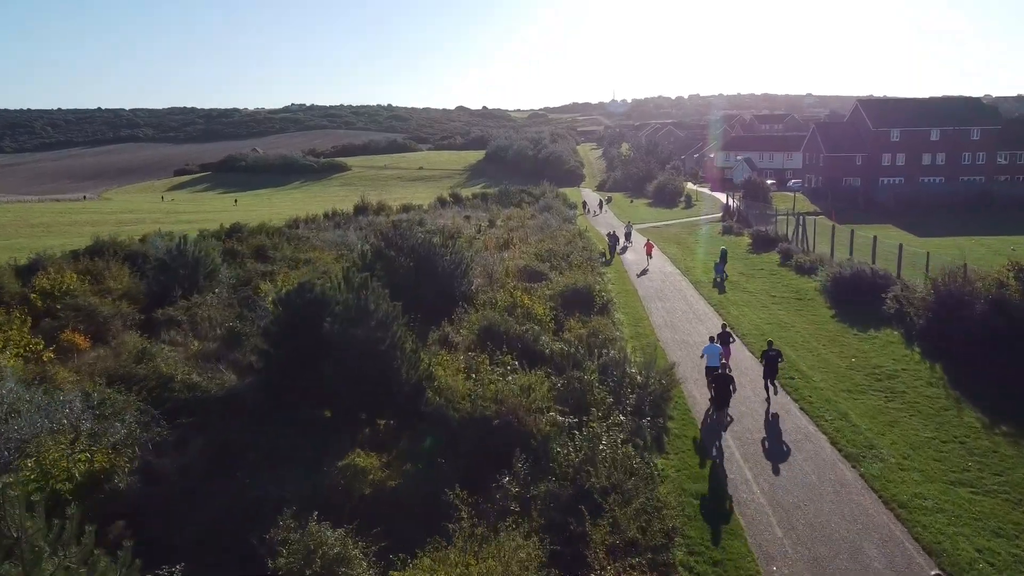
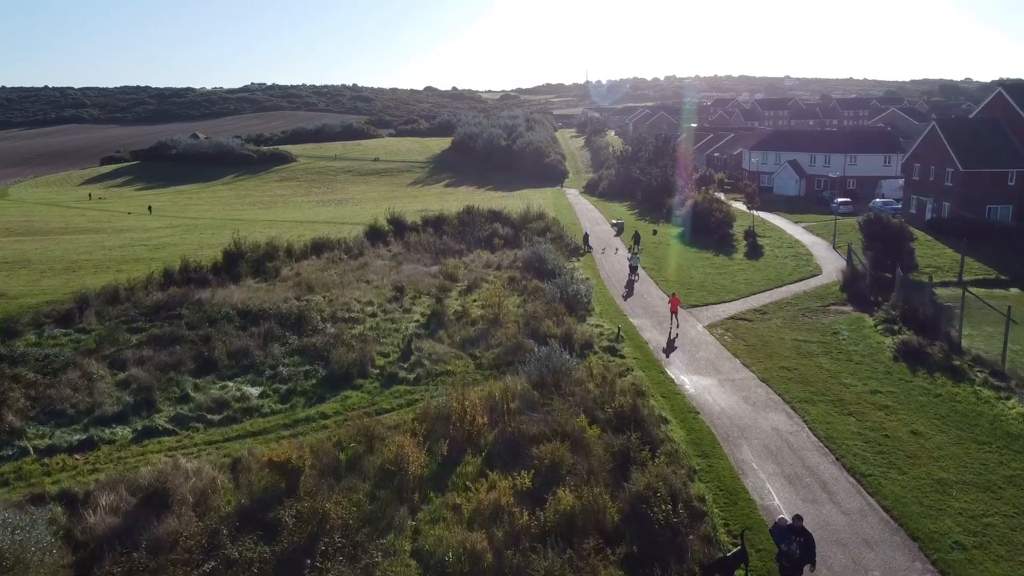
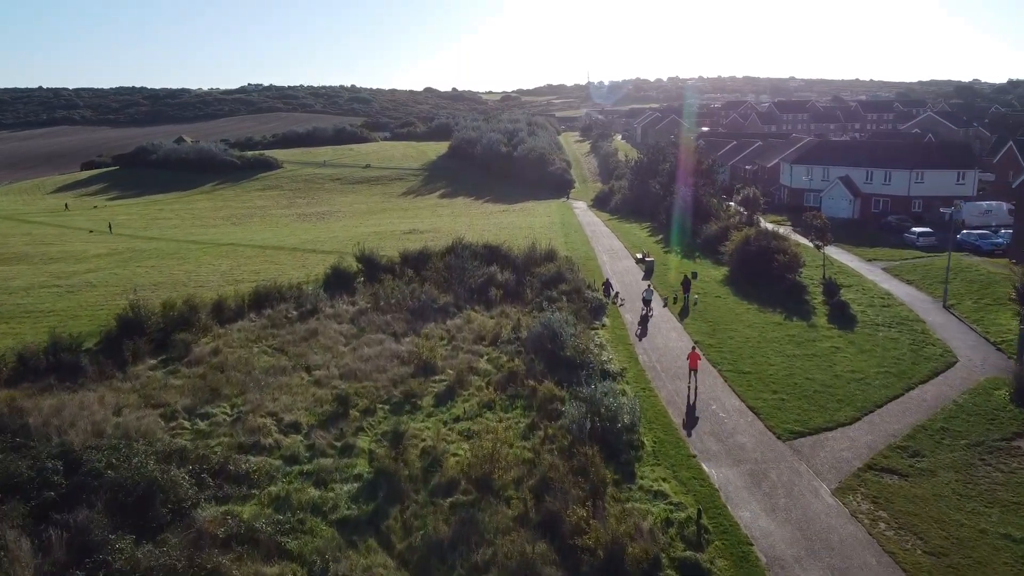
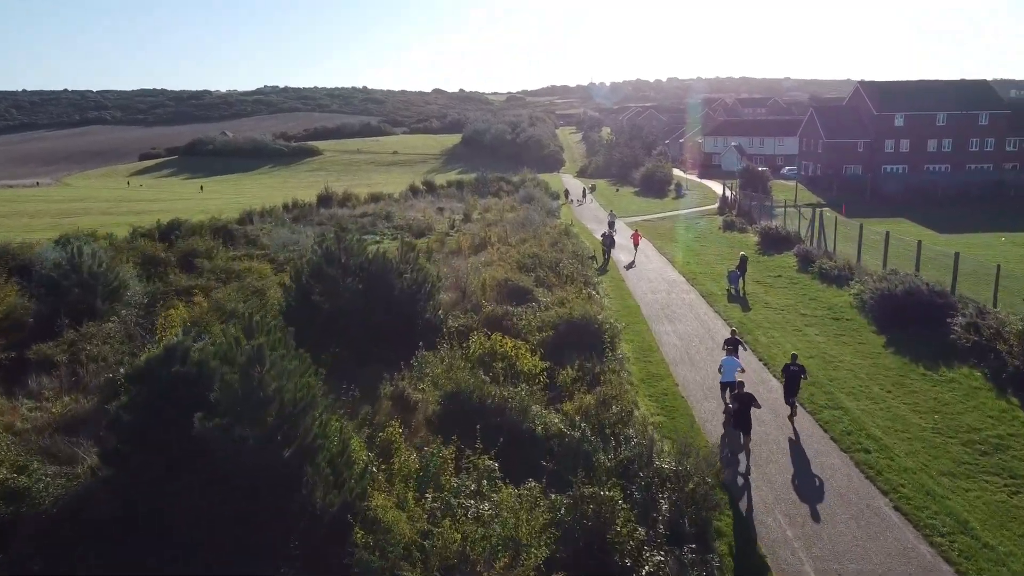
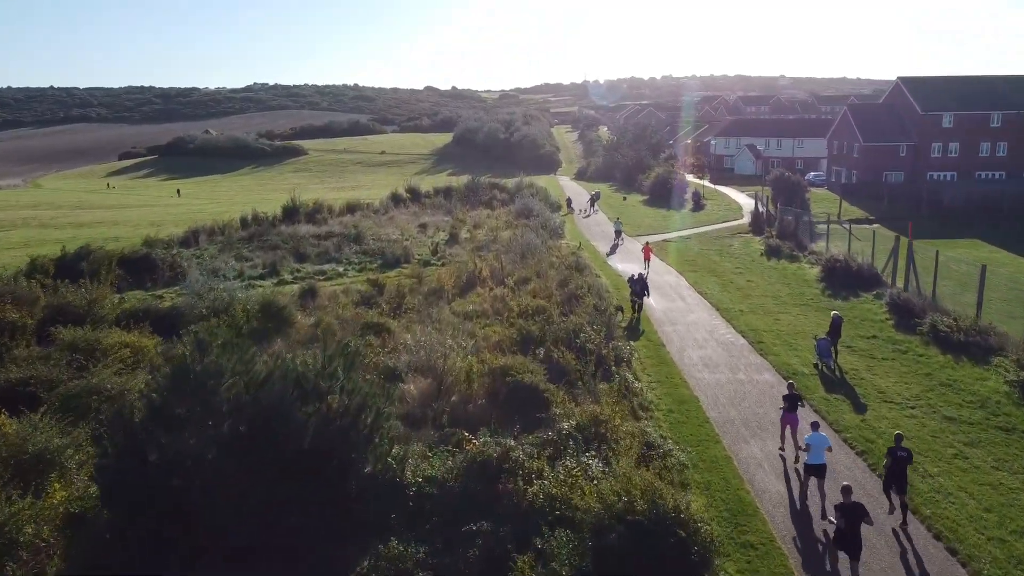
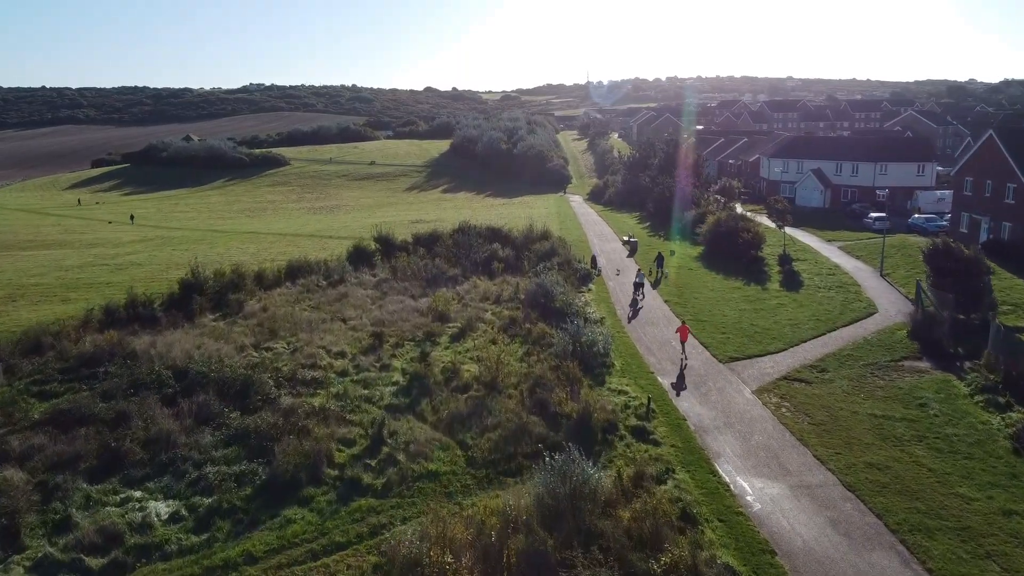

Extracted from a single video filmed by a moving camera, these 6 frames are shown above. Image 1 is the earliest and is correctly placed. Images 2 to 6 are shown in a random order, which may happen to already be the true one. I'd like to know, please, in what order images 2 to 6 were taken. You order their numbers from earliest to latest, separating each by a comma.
4, 5, 2, 6, 3
